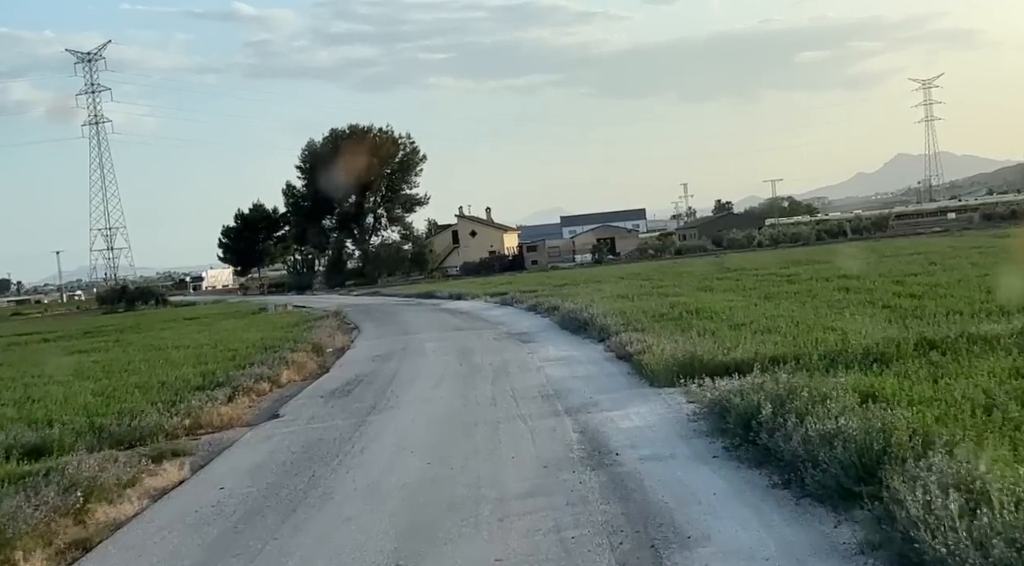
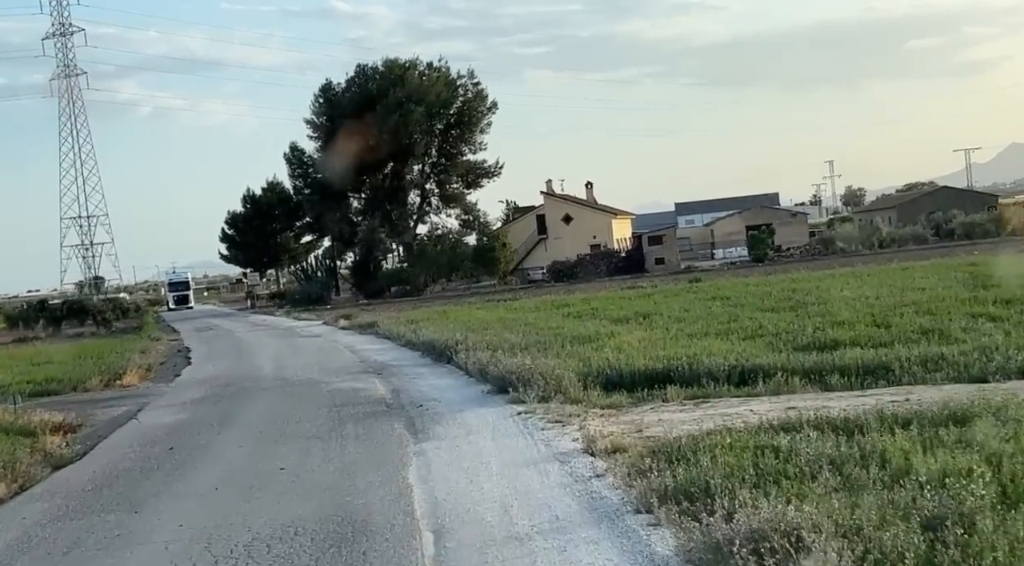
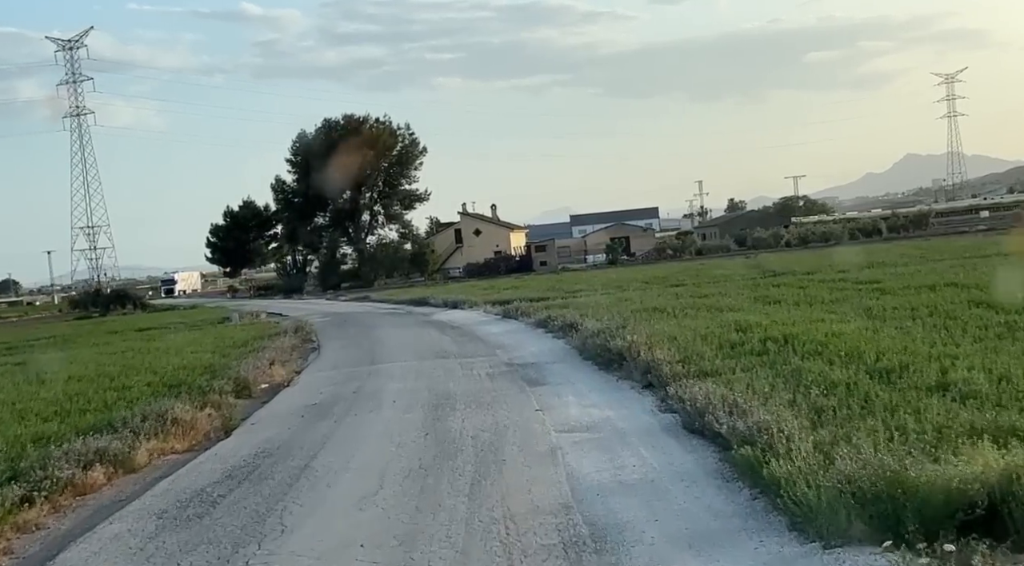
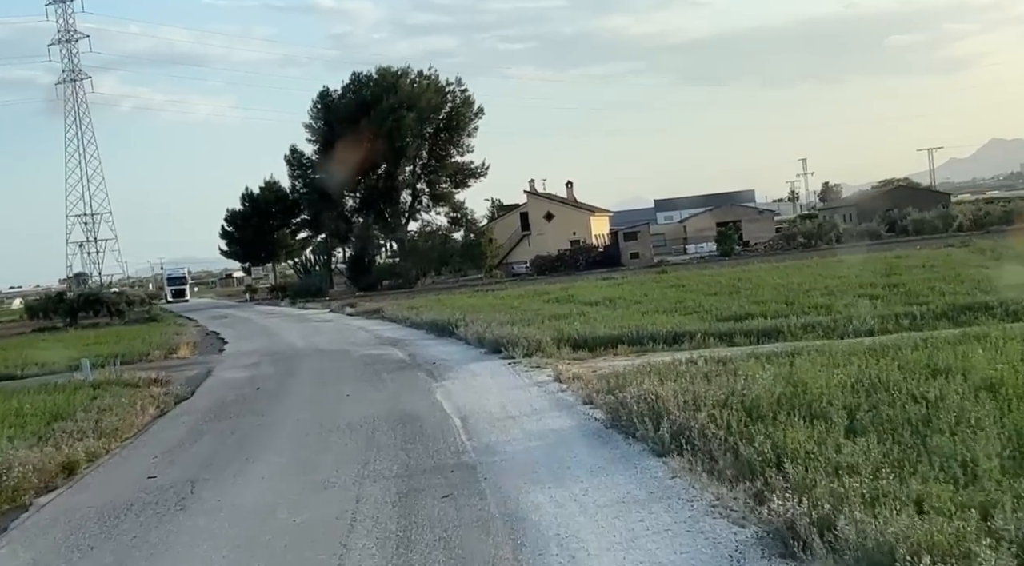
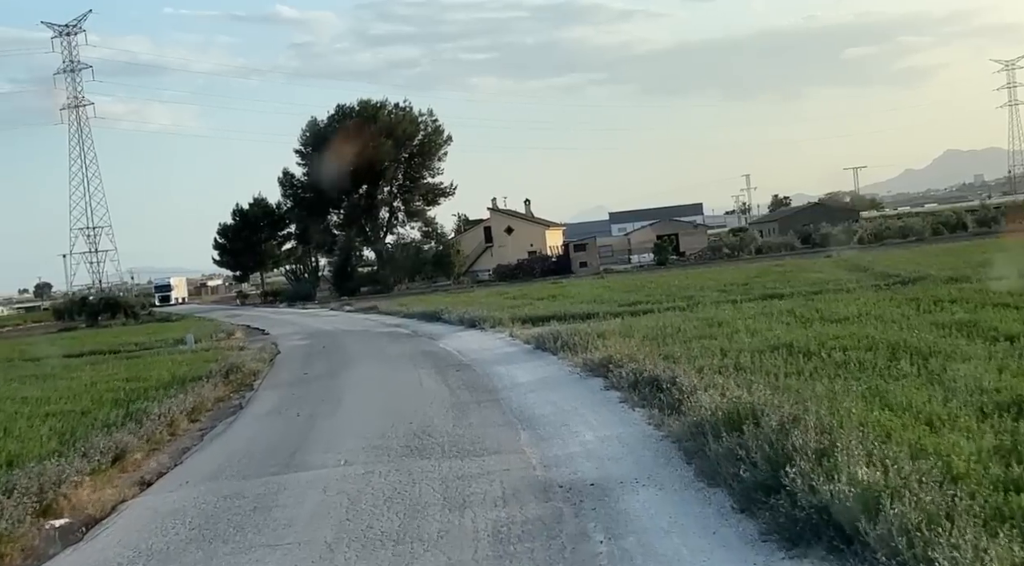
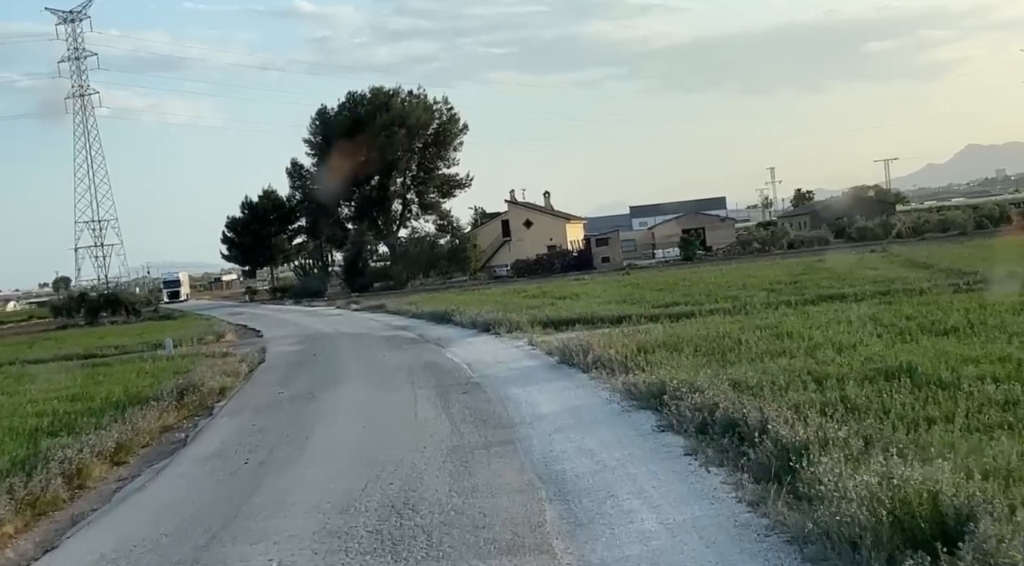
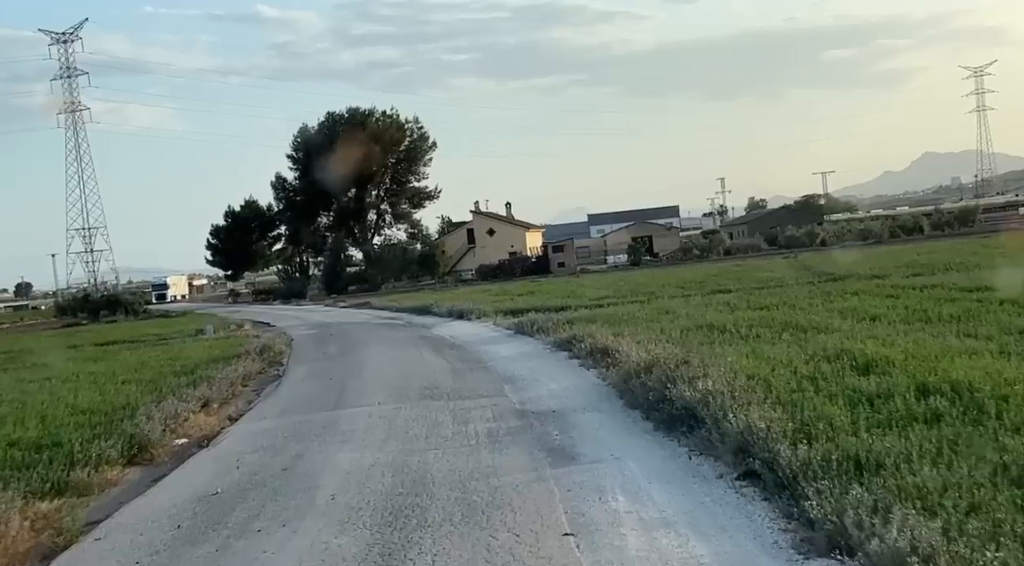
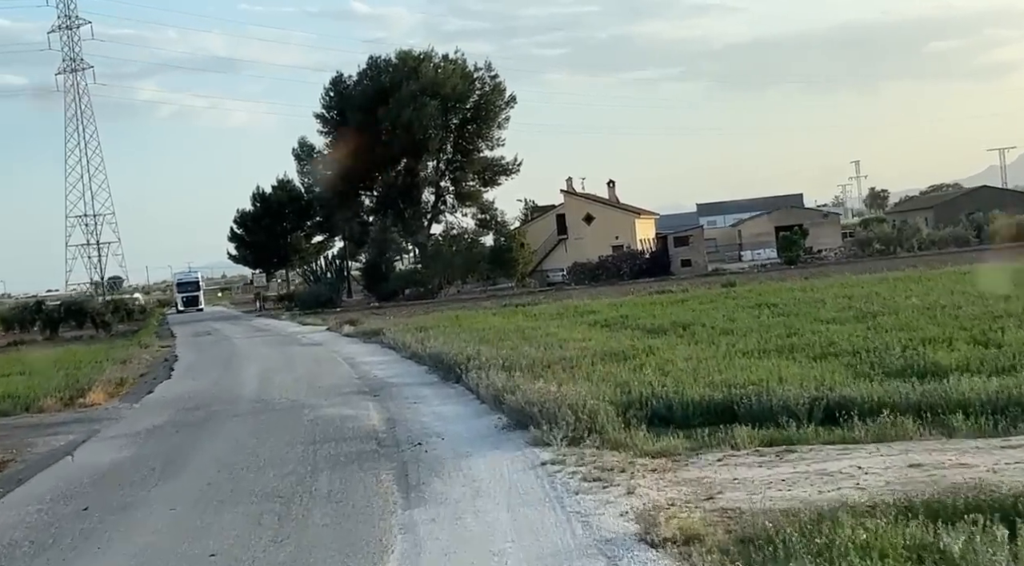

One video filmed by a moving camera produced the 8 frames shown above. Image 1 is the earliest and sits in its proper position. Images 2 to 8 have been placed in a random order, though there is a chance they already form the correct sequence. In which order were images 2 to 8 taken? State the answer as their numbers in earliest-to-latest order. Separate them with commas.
3, 7, 5, 6, 4, 2, 8
